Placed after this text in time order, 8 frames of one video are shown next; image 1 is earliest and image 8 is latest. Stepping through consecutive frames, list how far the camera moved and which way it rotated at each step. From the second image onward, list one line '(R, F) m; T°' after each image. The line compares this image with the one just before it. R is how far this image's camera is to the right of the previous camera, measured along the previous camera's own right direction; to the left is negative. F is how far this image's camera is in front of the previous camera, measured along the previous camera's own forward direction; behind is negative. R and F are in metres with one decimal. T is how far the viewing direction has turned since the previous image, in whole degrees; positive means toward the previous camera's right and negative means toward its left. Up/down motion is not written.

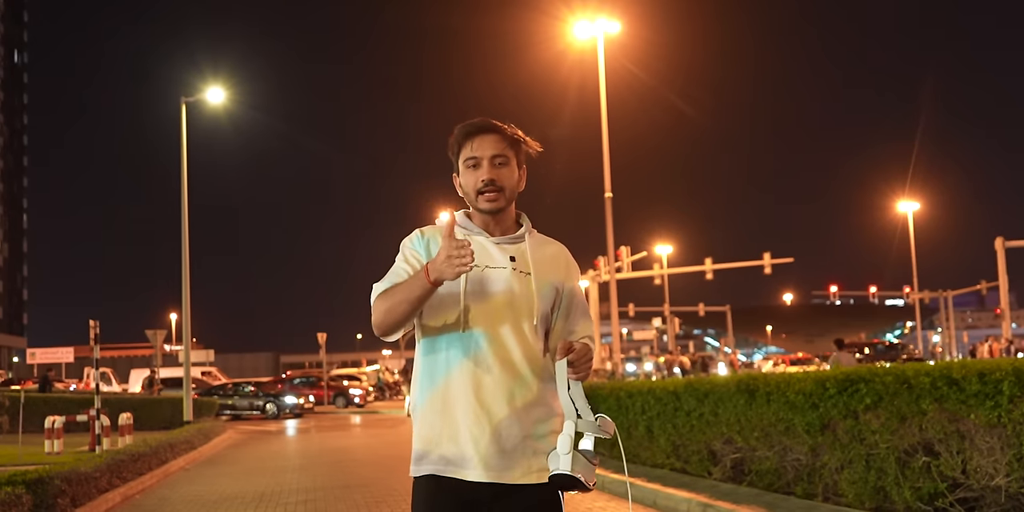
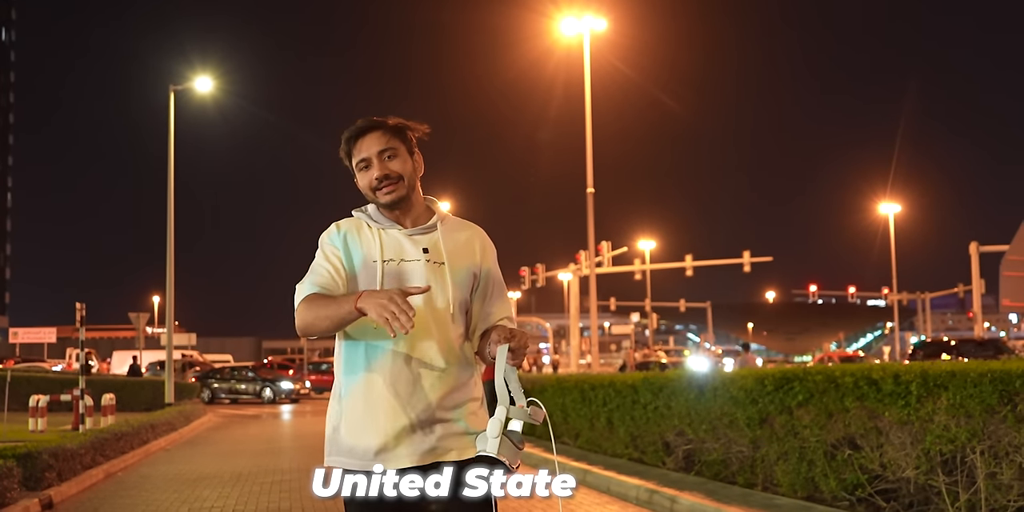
(+0.2, -0.7) m; +1°
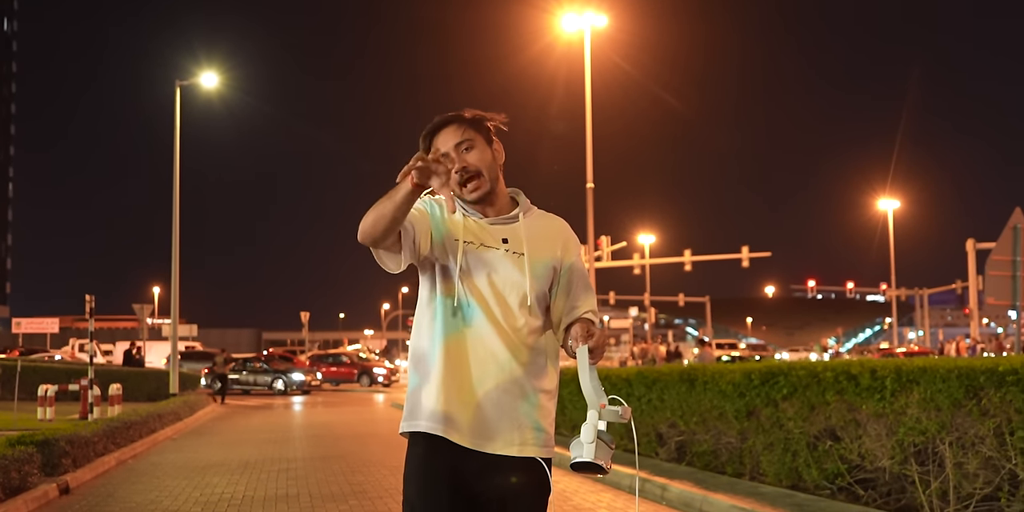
(0.0, -0.5) m; 0°
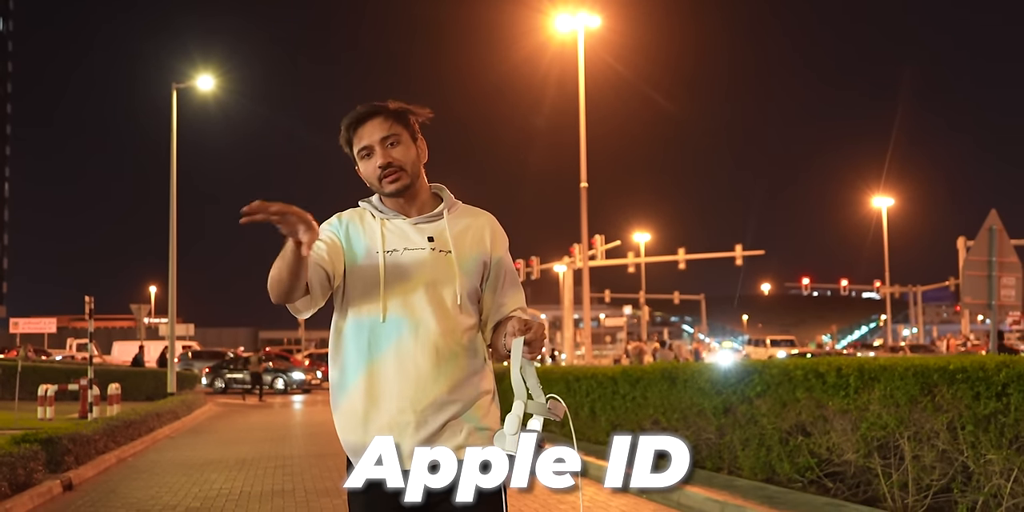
(+0.1, -0.4) m; 0°
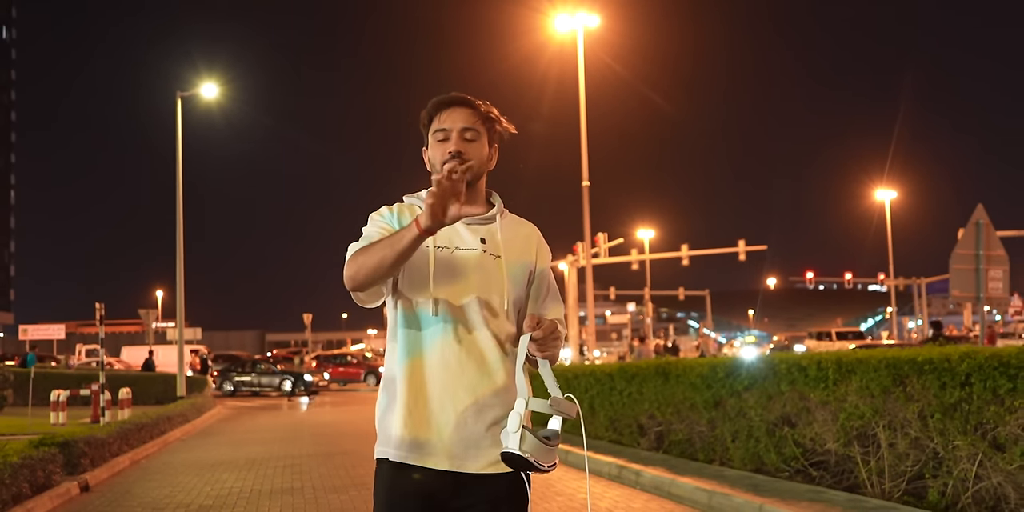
(+0.1, -0.4) m; 0°
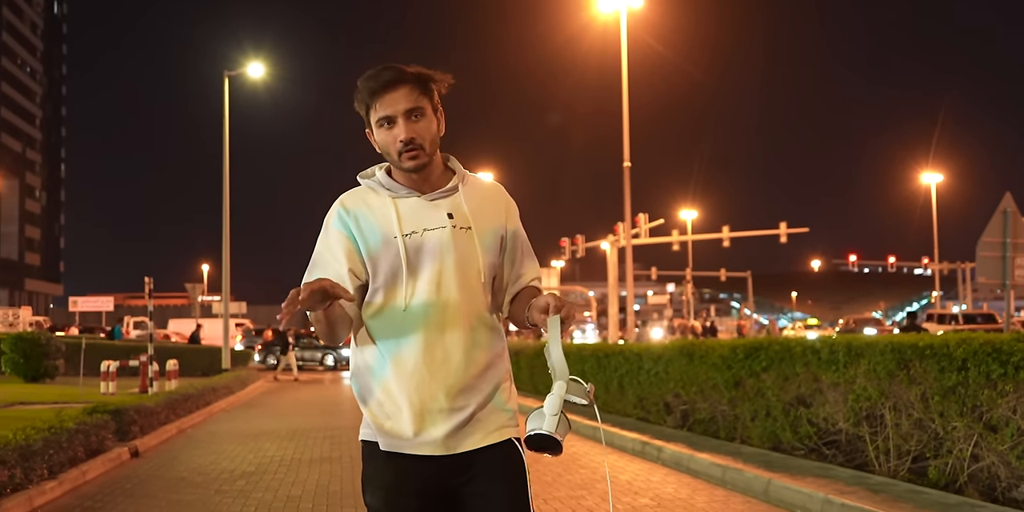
(+0.2, -0.5) m; -2°
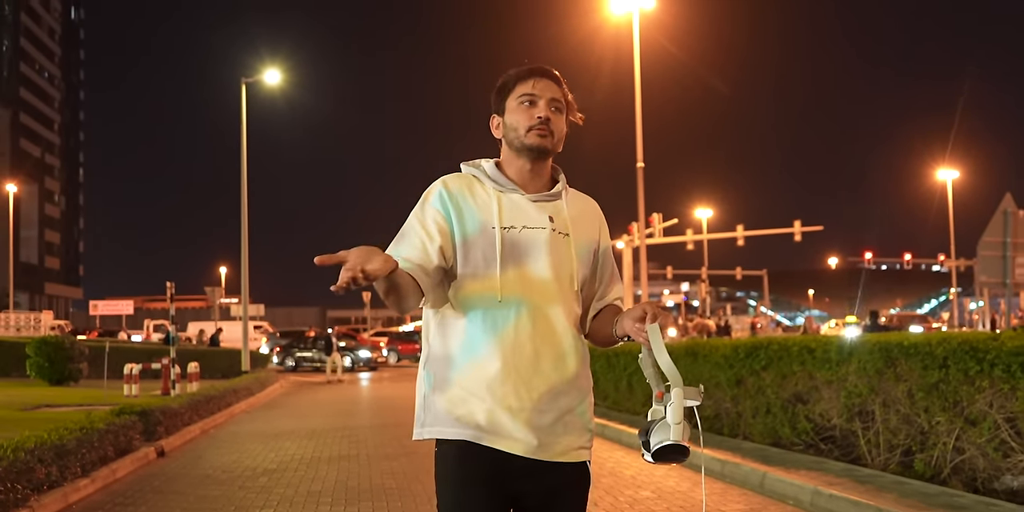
(+0.1, -0.5) m; -1°
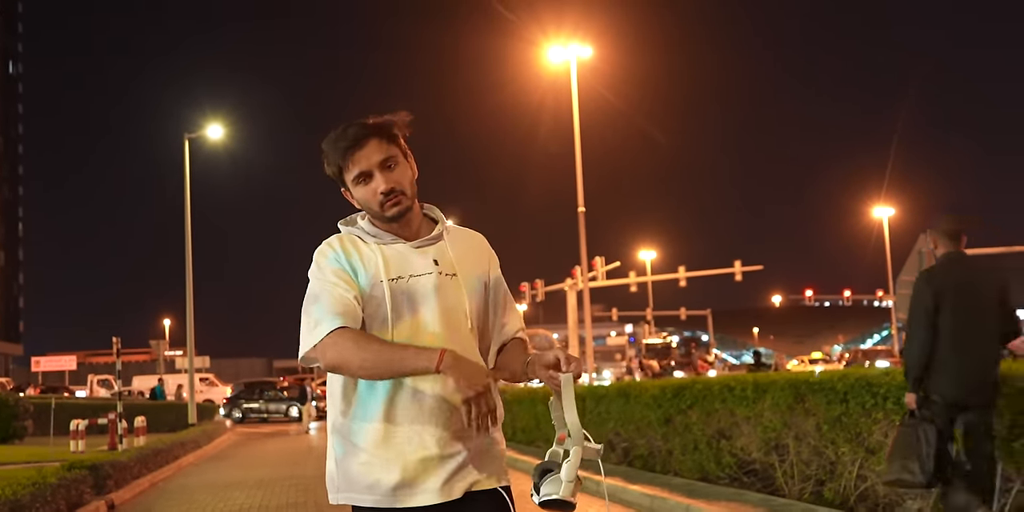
(+0.1, -0.6) m; +3°
